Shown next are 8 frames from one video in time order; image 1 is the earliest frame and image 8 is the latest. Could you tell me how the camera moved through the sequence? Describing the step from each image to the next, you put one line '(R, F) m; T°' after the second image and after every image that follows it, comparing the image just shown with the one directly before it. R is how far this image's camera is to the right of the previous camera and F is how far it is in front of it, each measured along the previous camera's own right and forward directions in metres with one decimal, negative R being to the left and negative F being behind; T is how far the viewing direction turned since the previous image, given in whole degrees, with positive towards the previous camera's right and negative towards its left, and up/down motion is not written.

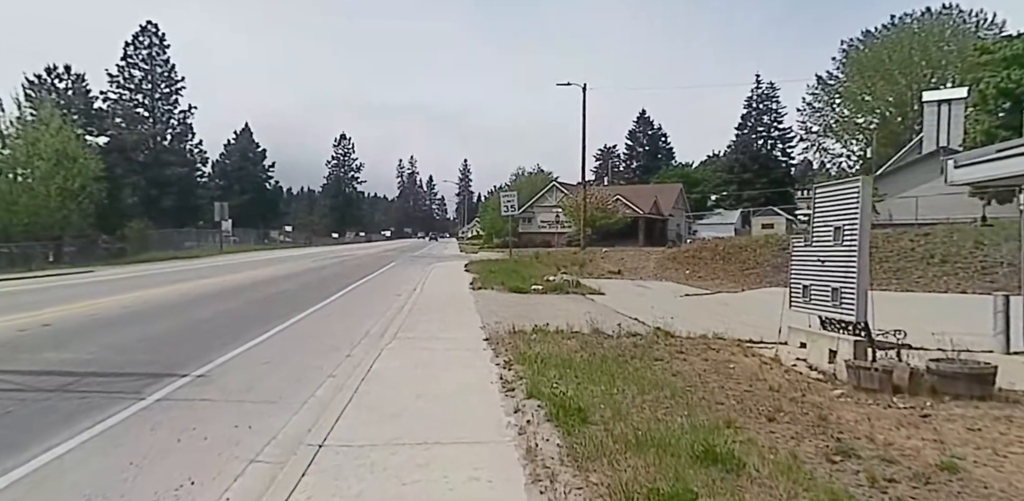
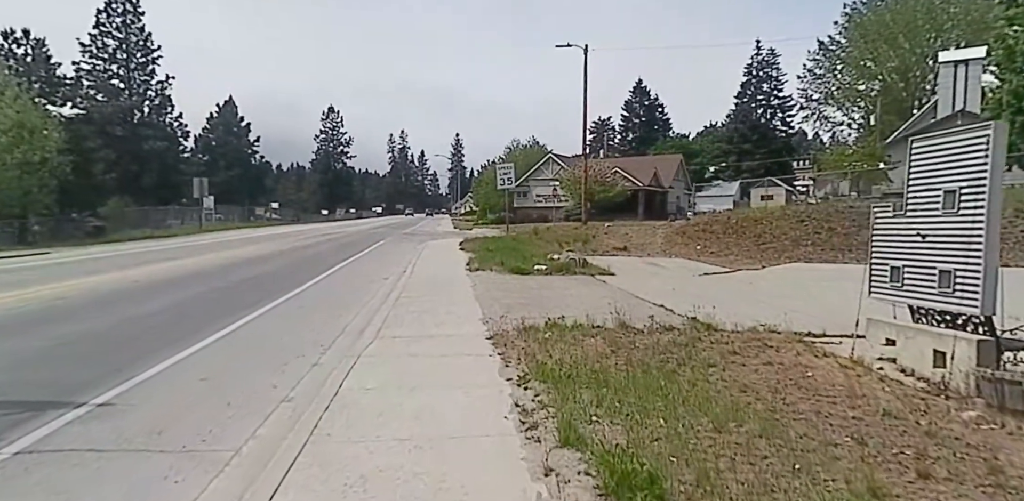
(-0.2, +1.7) m; +1°
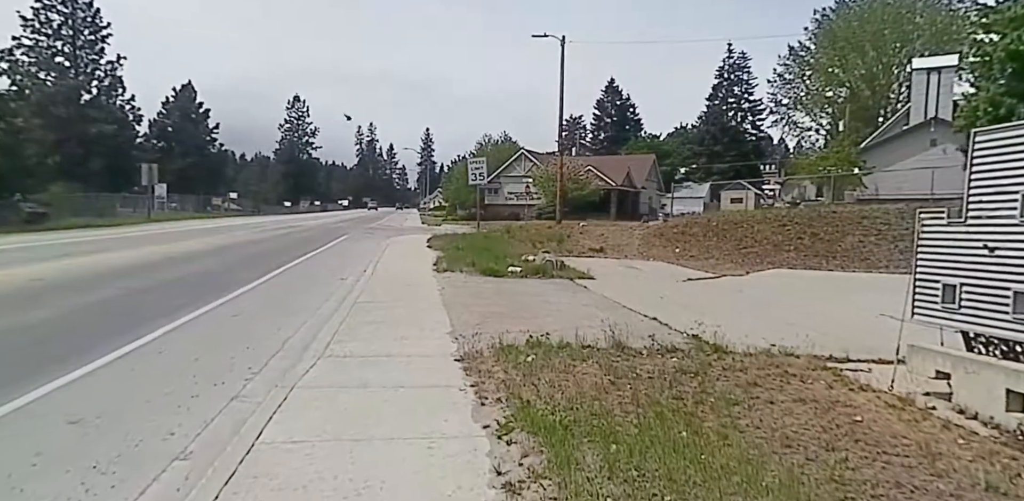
(-0.1, +1.2) m; +3°
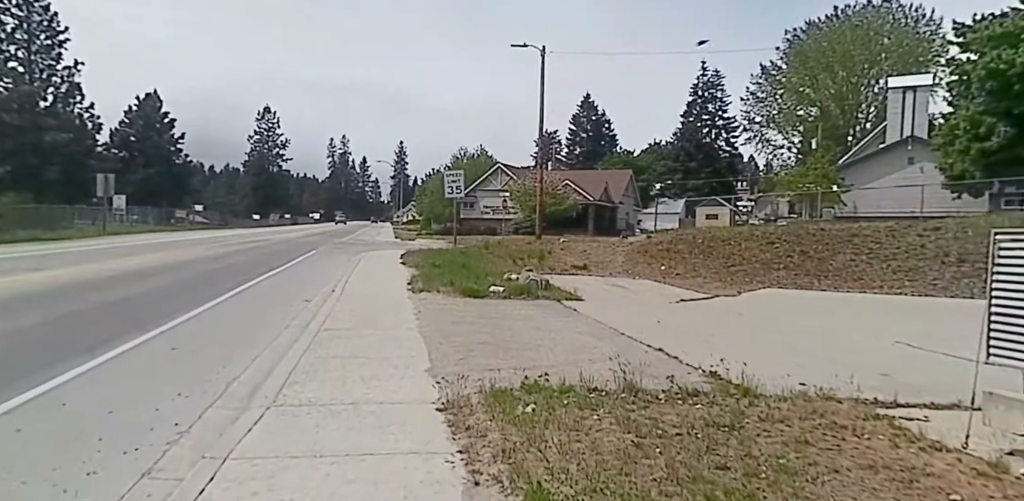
(-0.2, +1.0) m; +3°
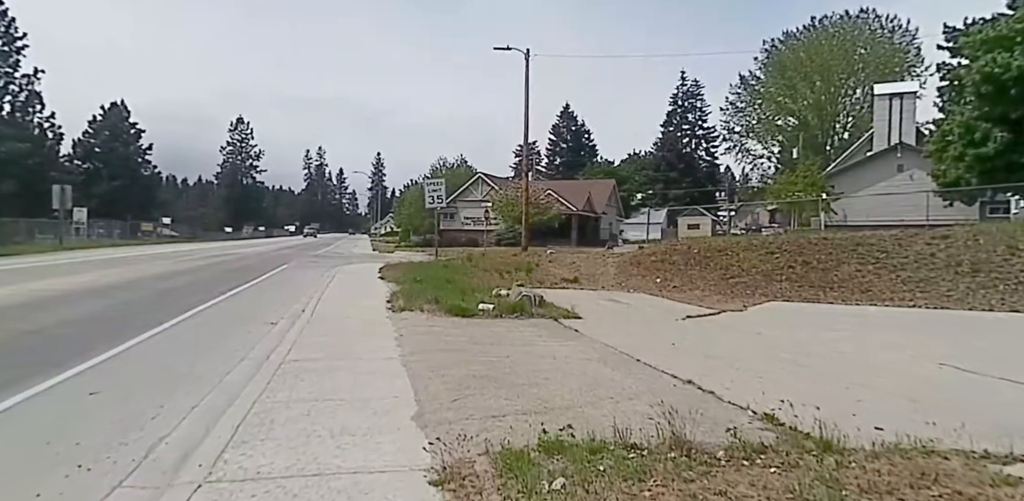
(-0.3, +1.3) m; +2°
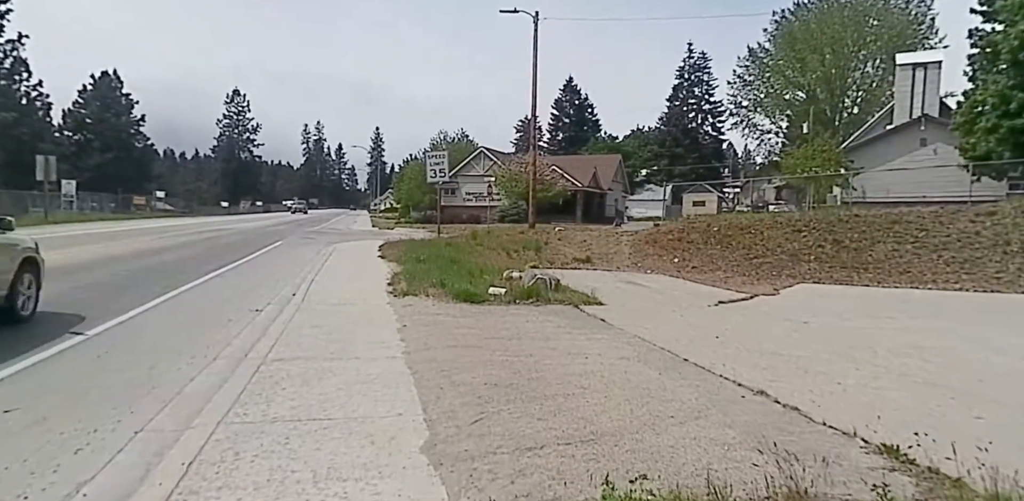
(-0.3, +1.3) m; 0°
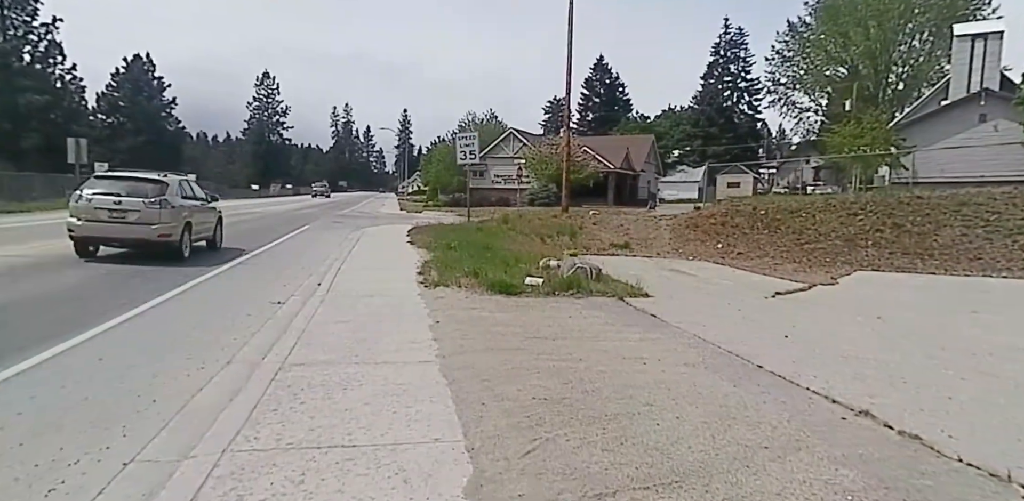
(-0.2, +0.8) m; -3°
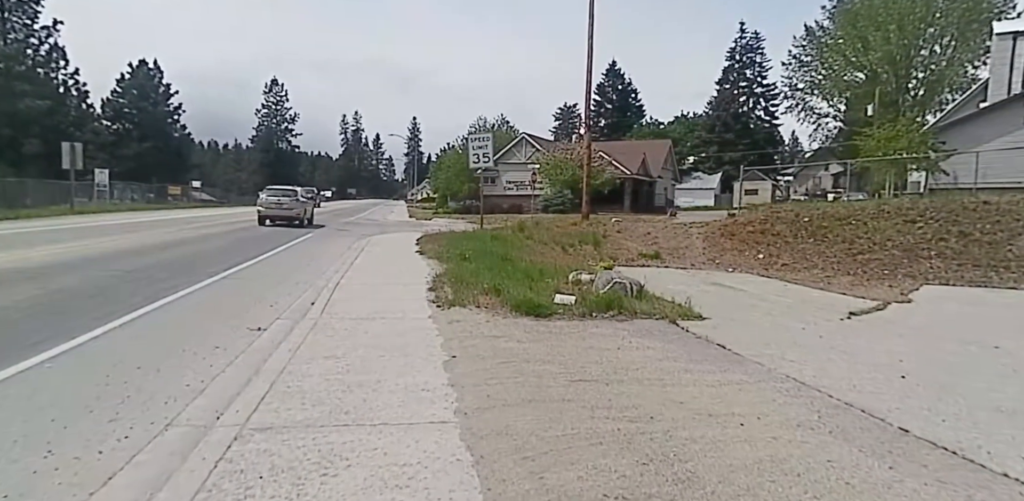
(-0.3, +1.5) m; -1°
